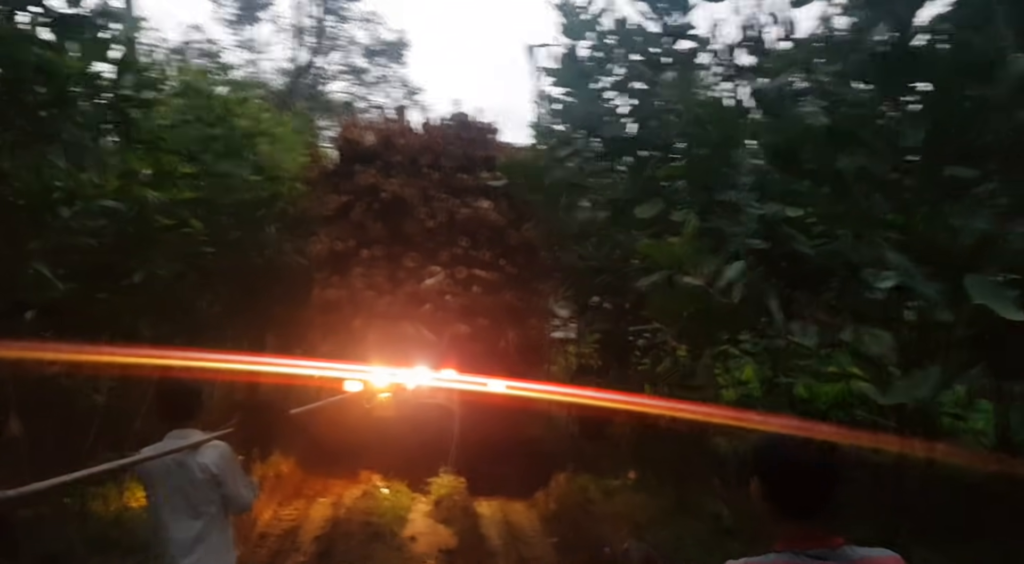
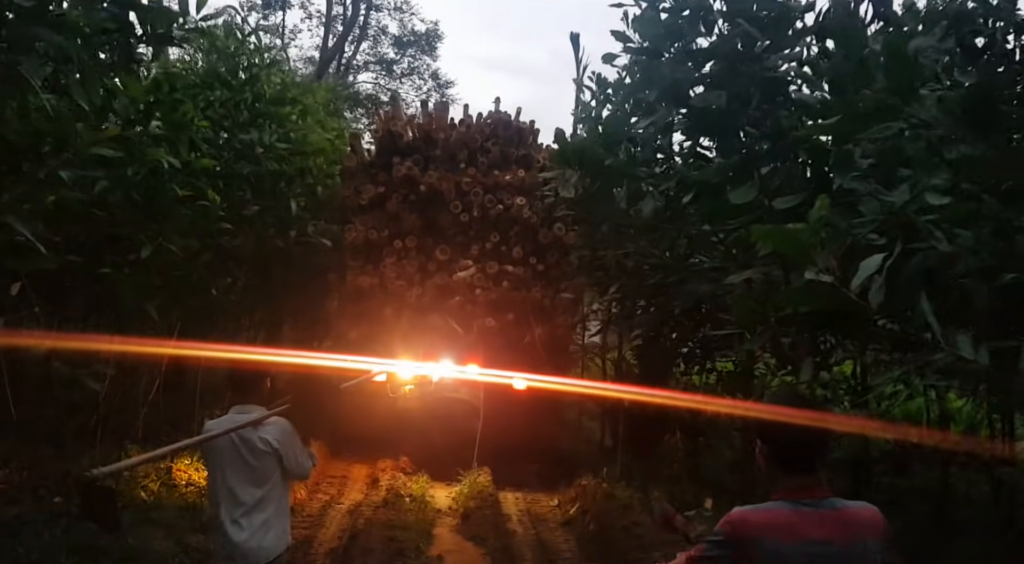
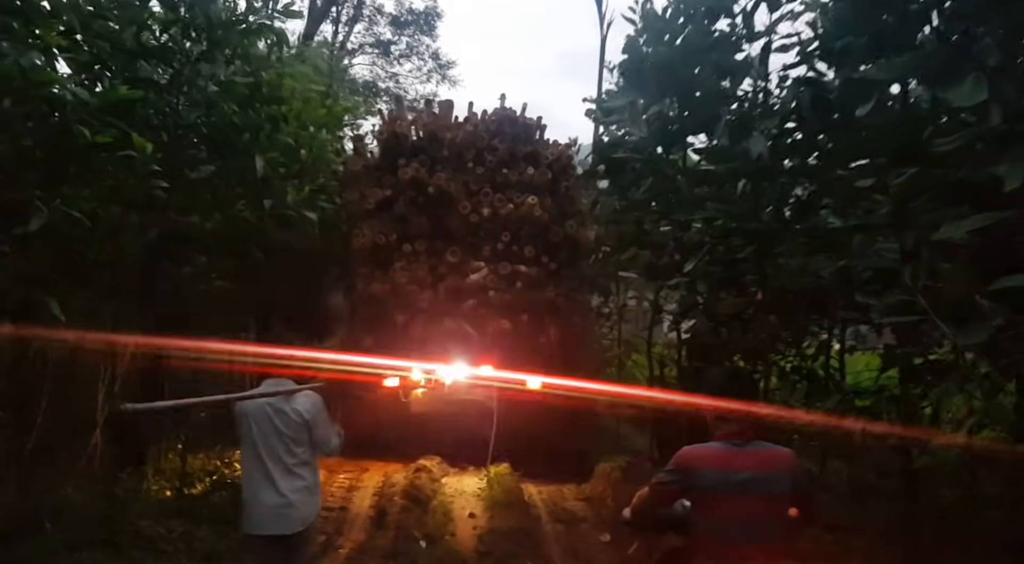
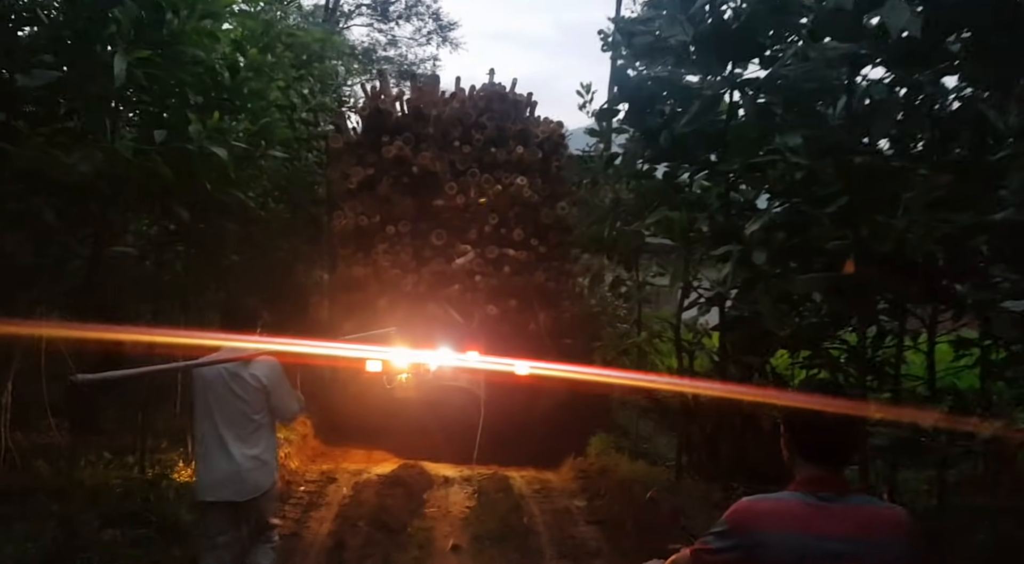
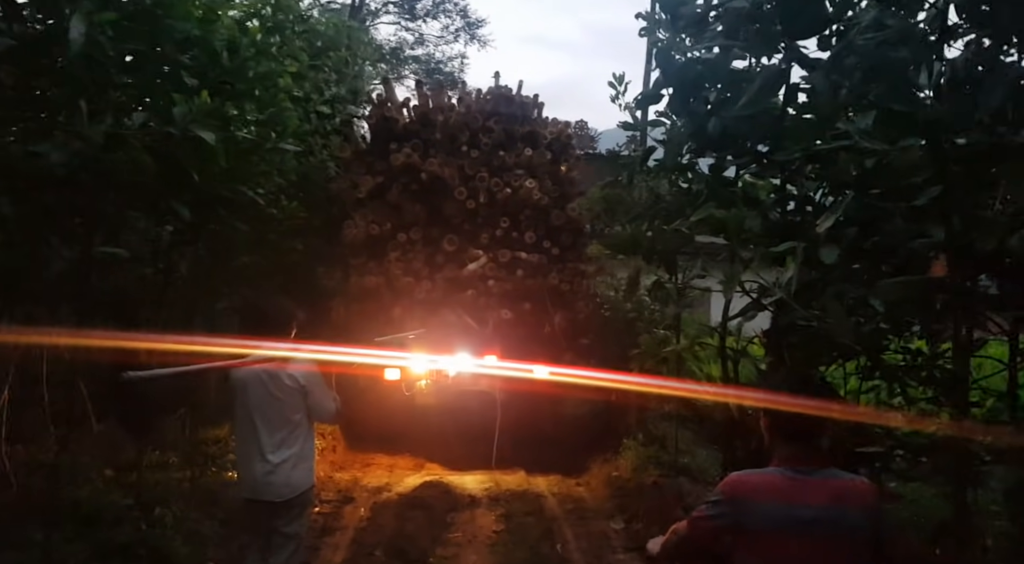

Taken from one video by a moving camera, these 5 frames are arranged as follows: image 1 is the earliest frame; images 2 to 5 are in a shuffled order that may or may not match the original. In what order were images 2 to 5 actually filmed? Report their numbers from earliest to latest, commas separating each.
2, 3, 4, 5
